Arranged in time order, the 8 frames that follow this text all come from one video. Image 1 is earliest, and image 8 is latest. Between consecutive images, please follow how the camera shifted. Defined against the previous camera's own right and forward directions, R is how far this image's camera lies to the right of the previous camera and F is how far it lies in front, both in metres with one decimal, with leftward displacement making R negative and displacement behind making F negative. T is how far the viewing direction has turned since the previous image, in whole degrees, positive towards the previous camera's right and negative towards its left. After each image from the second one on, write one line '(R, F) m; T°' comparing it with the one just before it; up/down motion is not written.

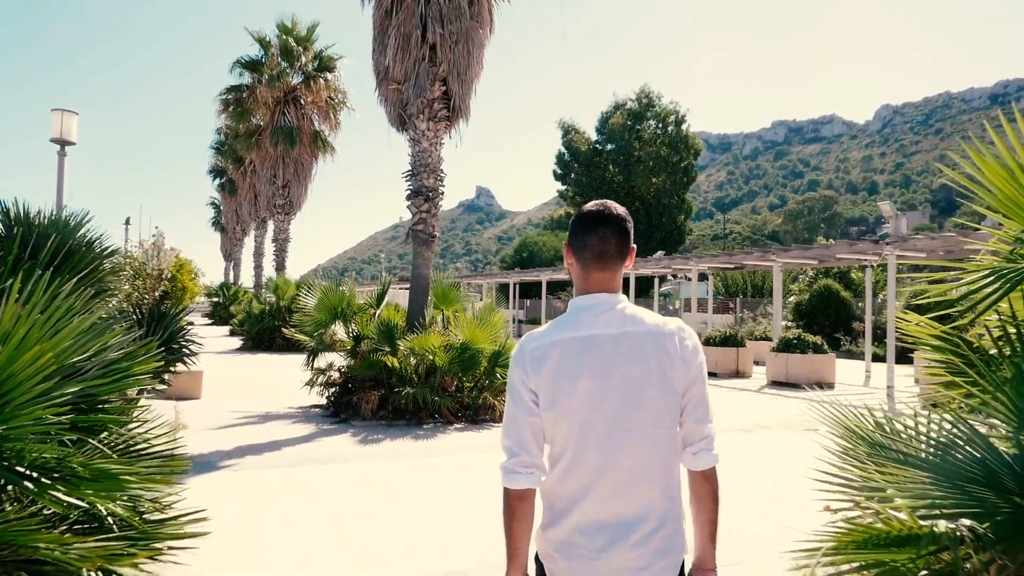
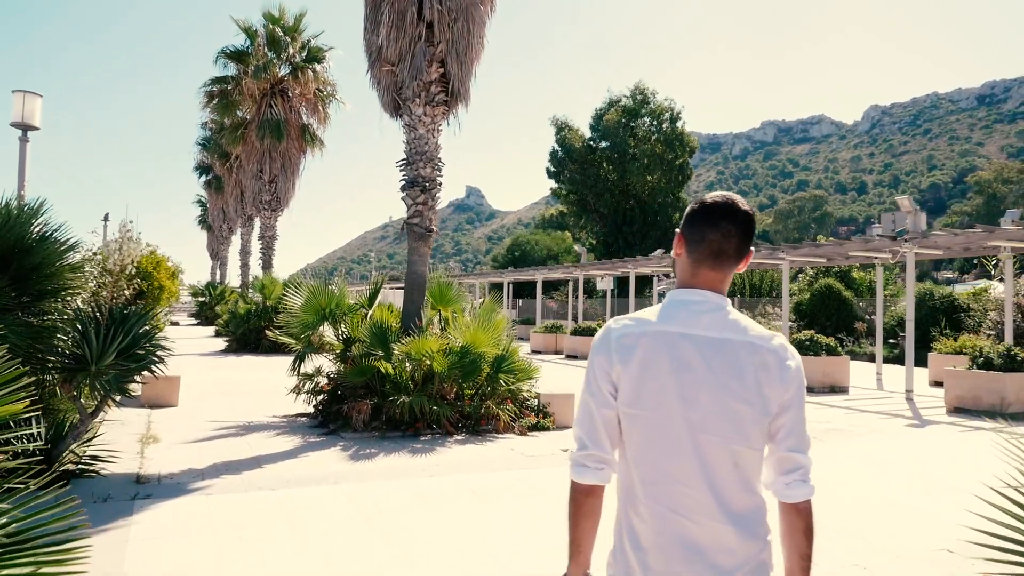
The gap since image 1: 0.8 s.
(-0.2, +0.9) m; +1°
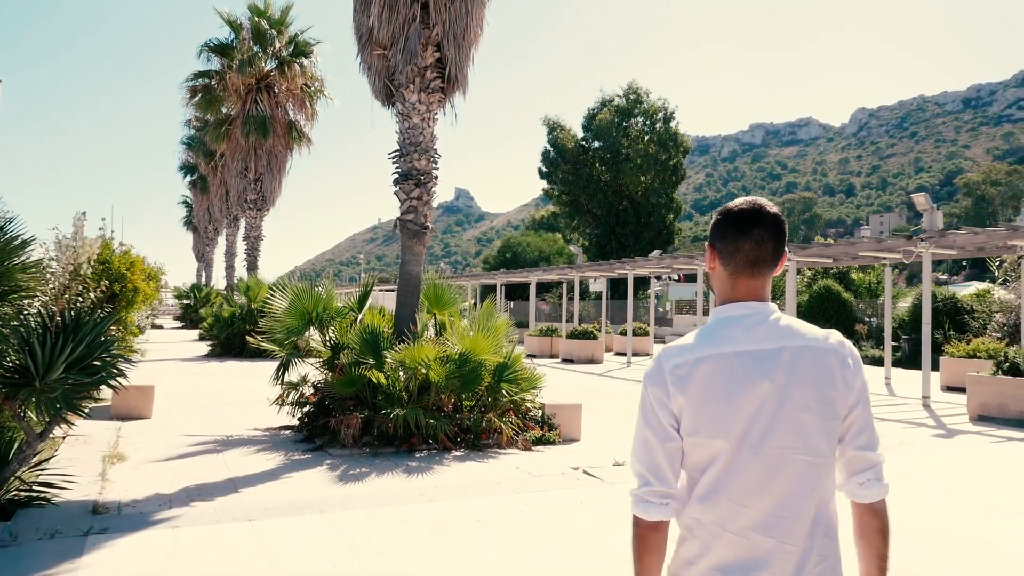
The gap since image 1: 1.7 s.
(-0.2, +0.8) m; +1°
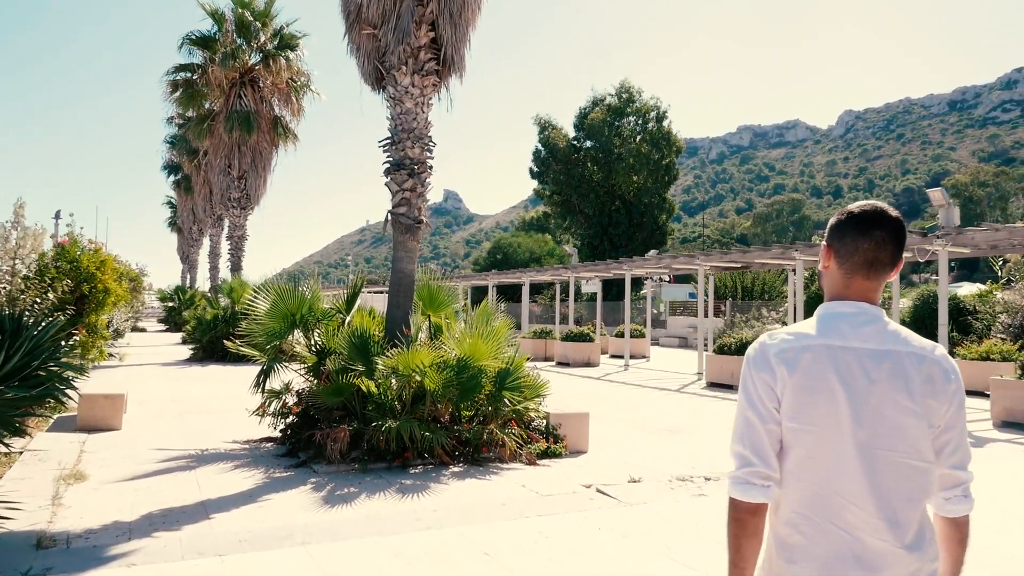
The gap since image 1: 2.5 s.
(-0.1, +0.7) m; +1°
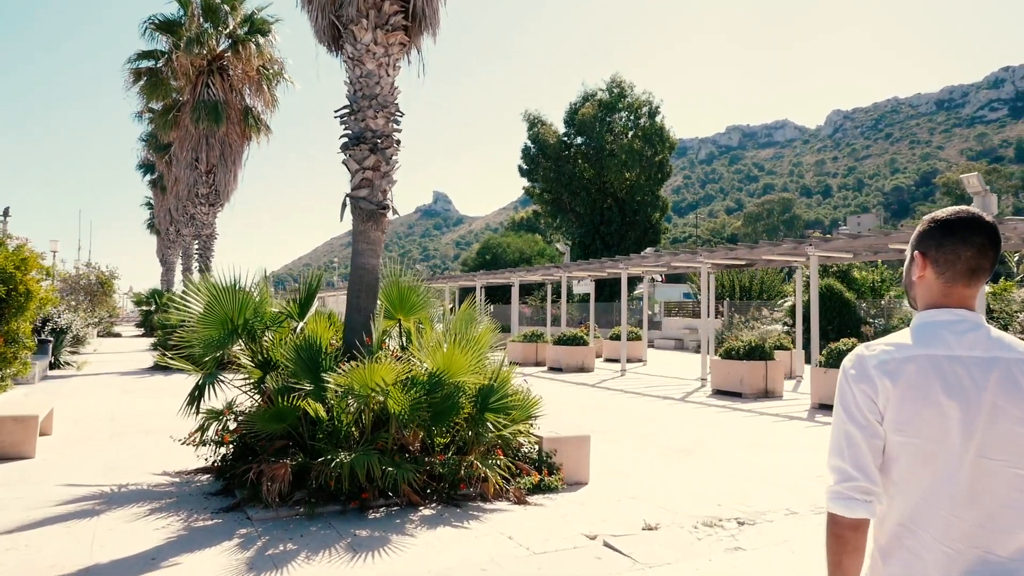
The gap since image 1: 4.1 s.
(+0.1, +1.5) m; +1°
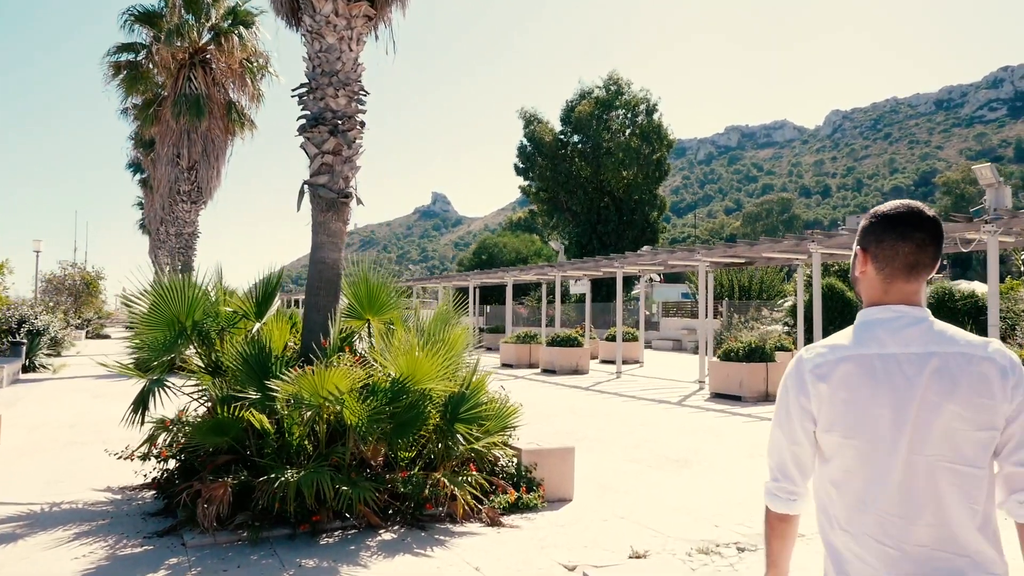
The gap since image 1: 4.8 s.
(+0.2, +0.7) m; 0°
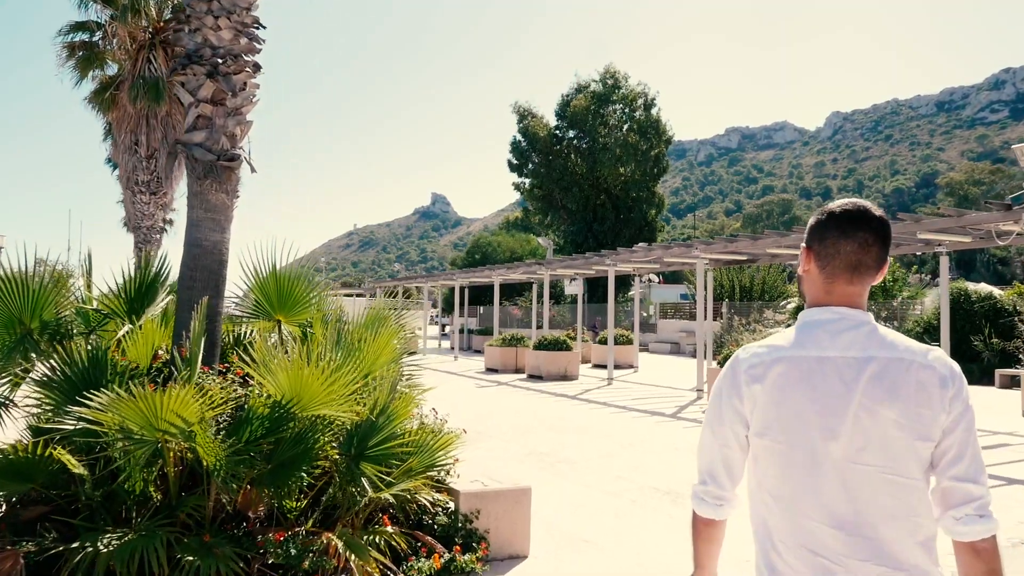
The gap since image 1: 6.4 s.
(+0.4, +1.5) m; 0°
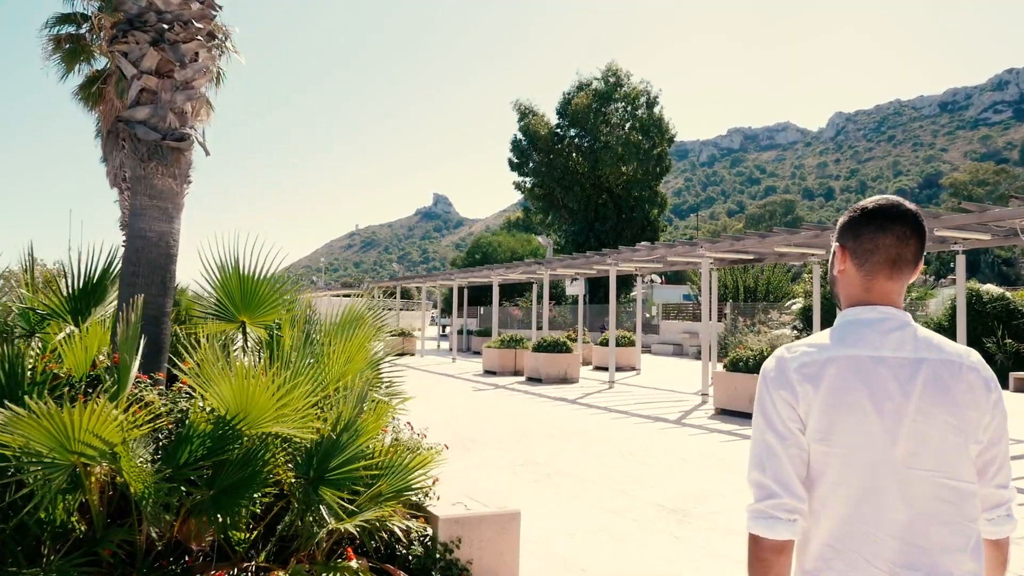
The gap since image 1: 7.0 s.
(+0.1, +0.6) m; 0°
